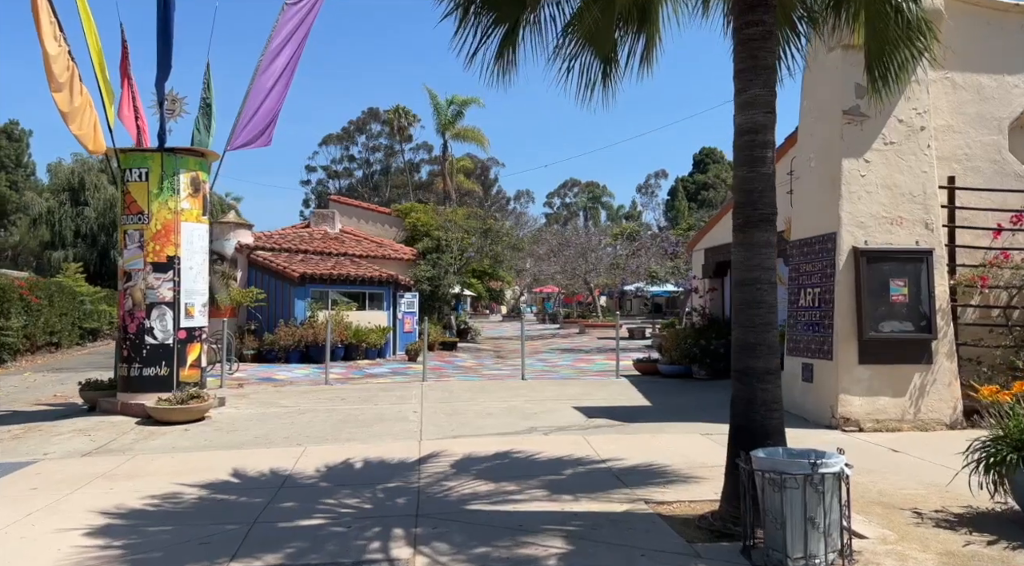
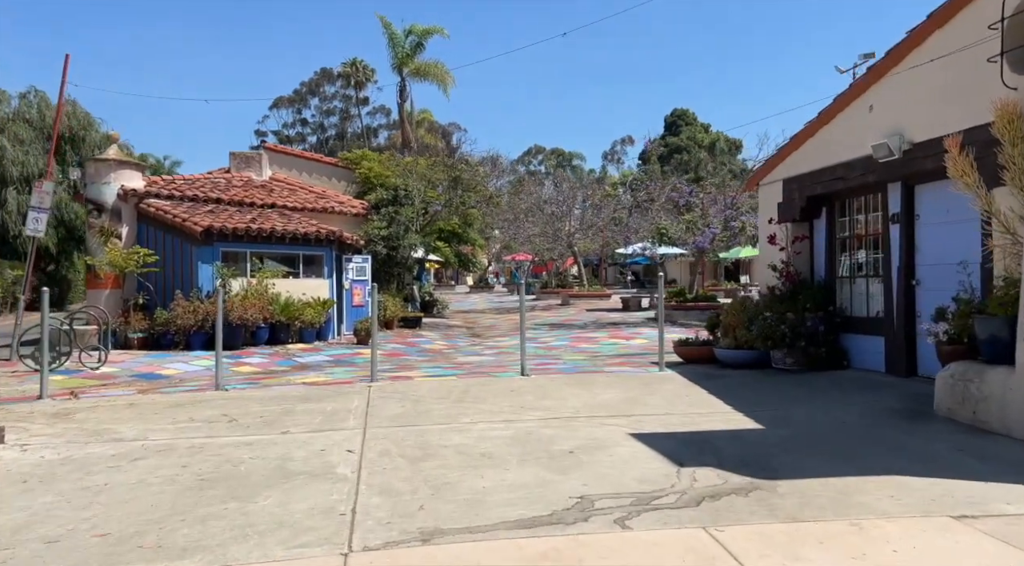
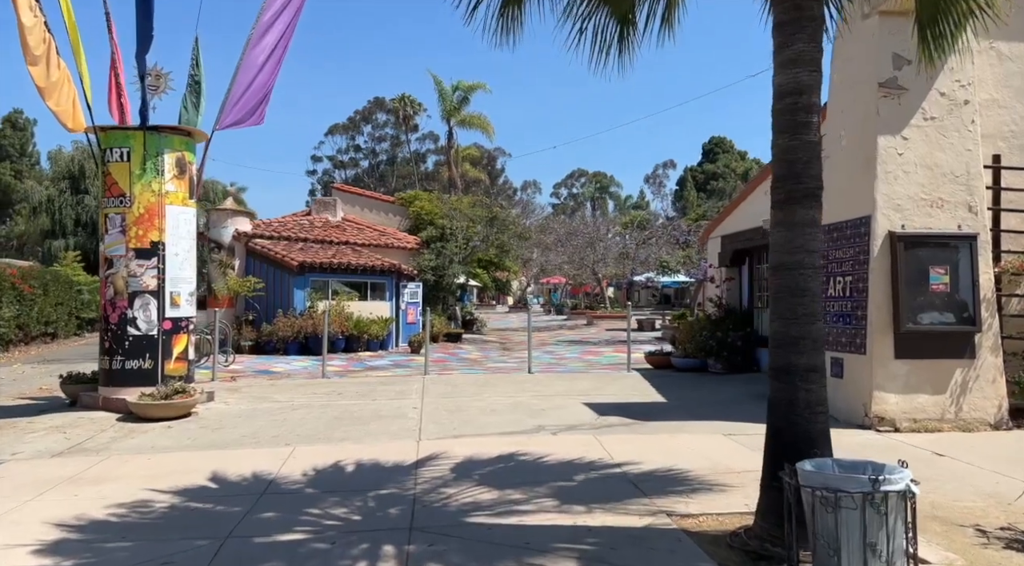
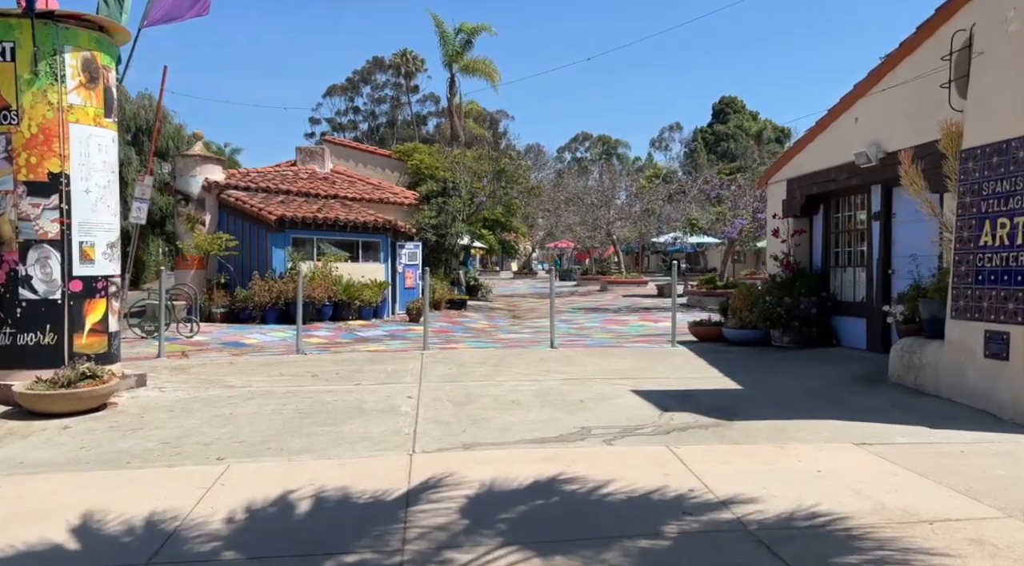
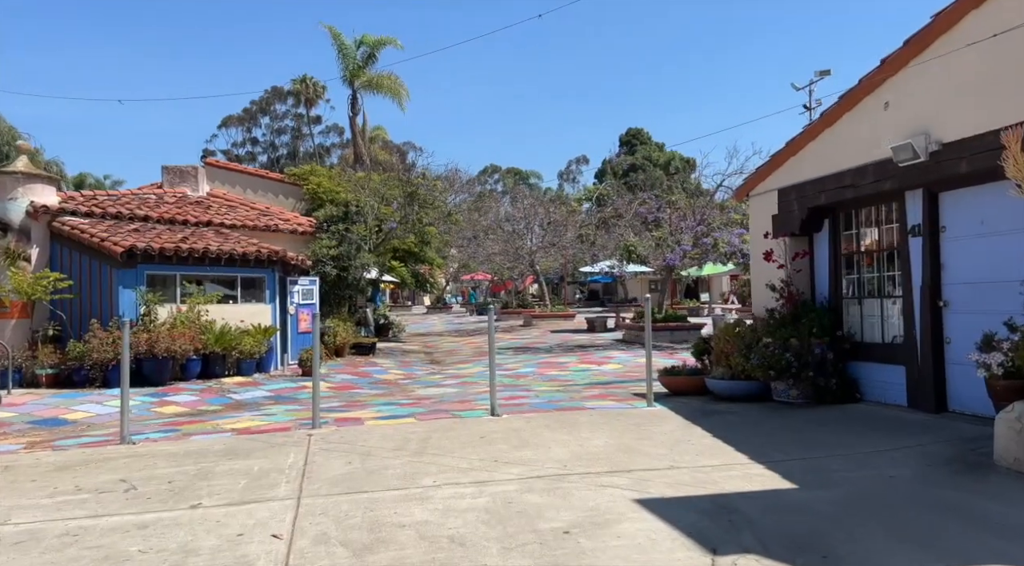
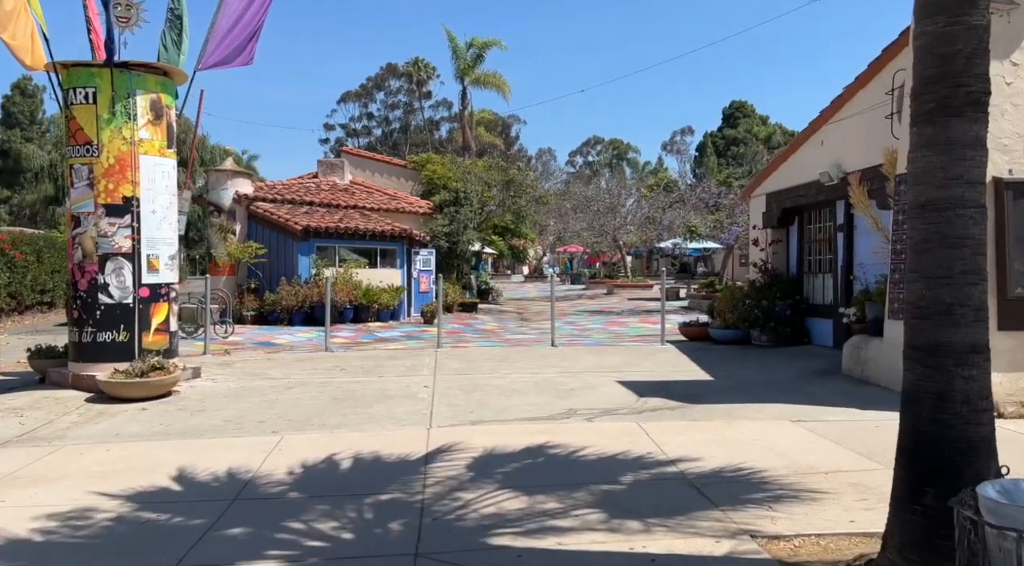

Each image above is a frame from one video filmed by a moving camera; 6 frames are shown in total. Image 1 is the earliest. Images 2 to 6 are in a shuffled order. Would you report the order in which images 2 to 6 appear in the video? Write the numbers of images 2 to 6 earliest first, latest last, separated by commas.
3, 6, 4, 2, 5
